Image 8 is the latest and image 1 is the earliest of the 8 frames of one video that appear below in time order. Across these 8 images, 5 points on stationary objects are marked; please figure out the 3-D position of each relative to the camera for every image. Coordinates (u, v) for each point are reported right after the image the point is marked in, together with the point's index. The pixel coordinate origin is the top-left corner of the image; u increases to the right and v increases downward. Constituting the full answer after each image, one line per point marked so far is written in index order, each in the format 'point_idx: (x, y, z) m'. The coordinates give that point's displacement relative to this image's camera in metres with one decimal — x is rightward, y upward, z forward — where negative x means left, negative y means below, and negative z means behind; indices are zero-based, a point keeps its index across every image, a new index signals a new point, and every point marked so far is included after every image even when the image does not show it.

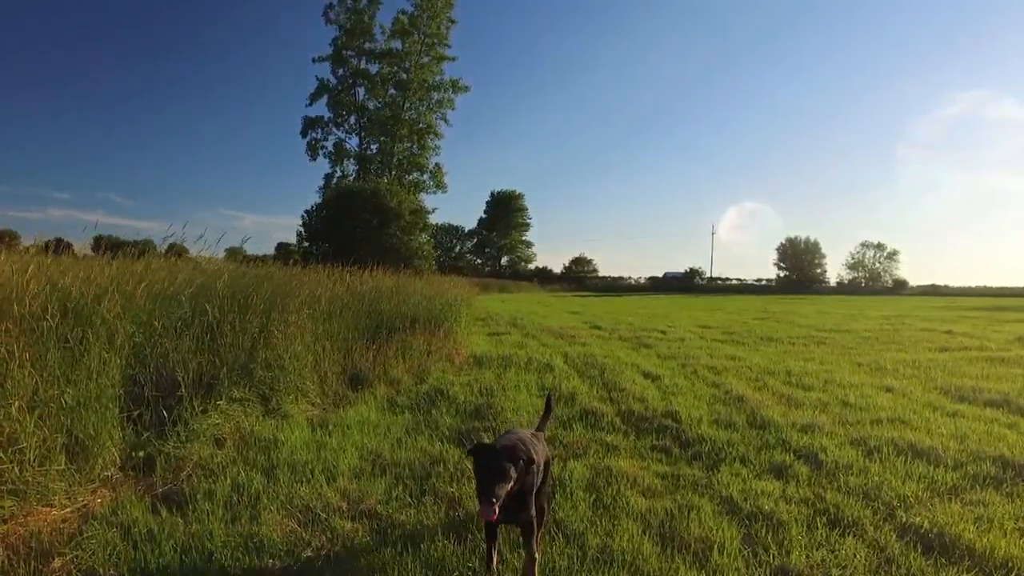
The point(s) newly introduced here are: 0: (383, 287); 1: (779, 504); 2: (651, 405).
0: (-2.6, 0.0, +11.3) m
1: (+1.9, -1.6, +4.0) m
2: (+1.8, -1.5, +7.1) m
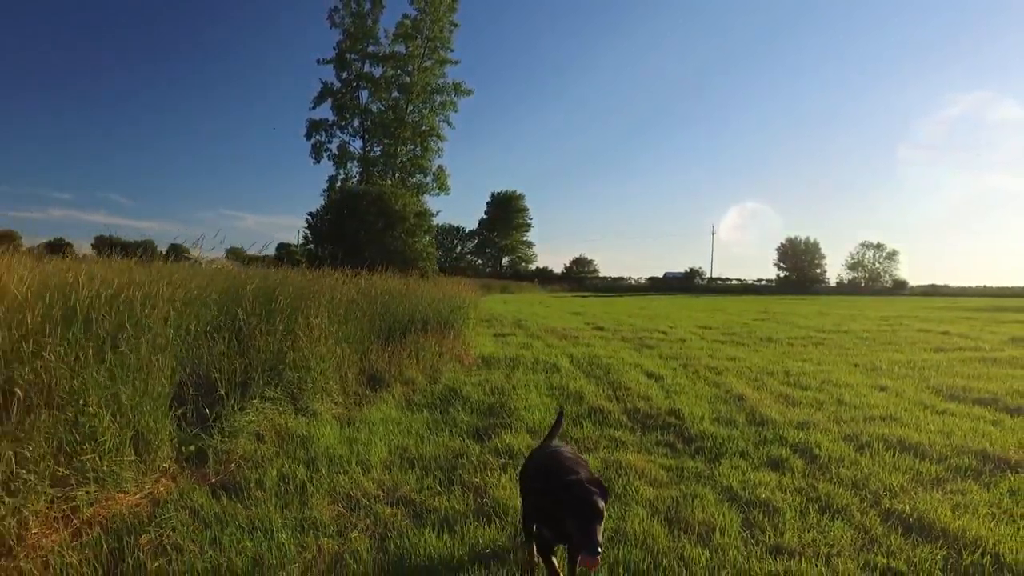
0: (-2.5, -0.1, +11.7) m
1: (+2.1, -1.6, +4.4) m
2: (+1.9, -1.6, +7.5) m
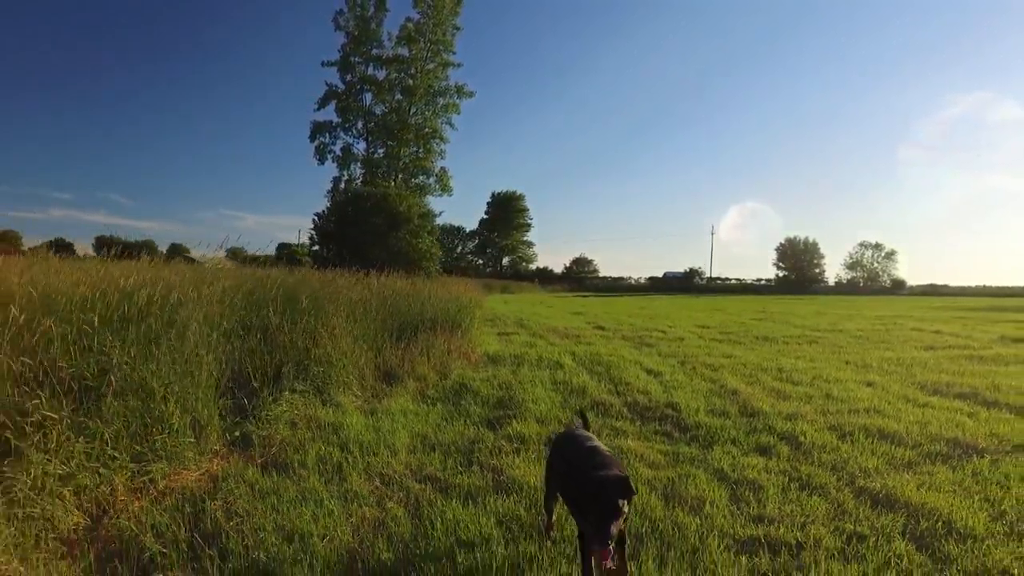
0: (-2.4, -0.1, +12.2) m
1: (+2.2, -1.6, +4.9) m
2: (+2.0, -1.6, +8.0) m
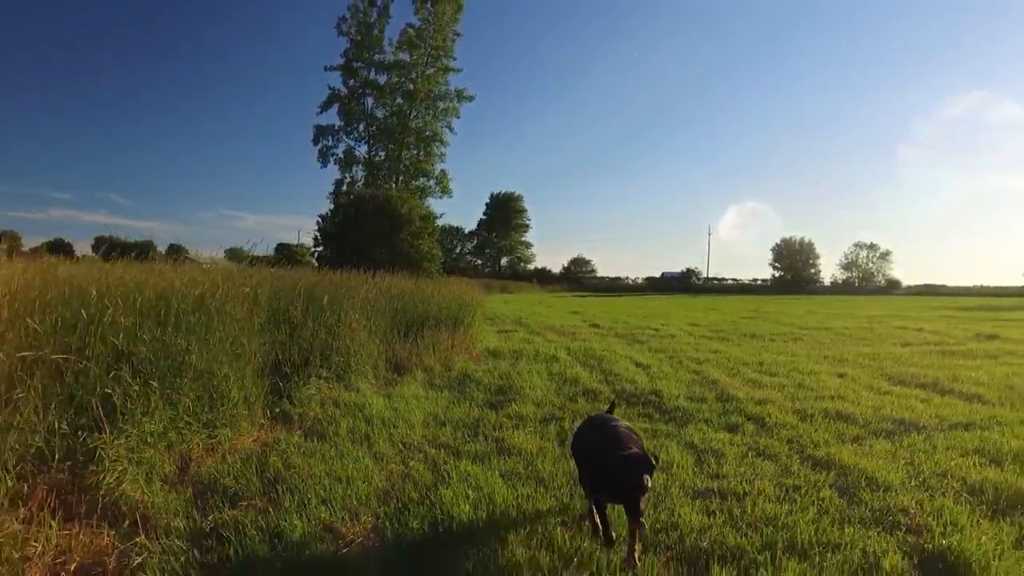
0: (-2.4, 0.0, +13.1) m
1: (+2.2, -1.6, +5.7) m
2: (+2.0, -1.5, +8.8) m
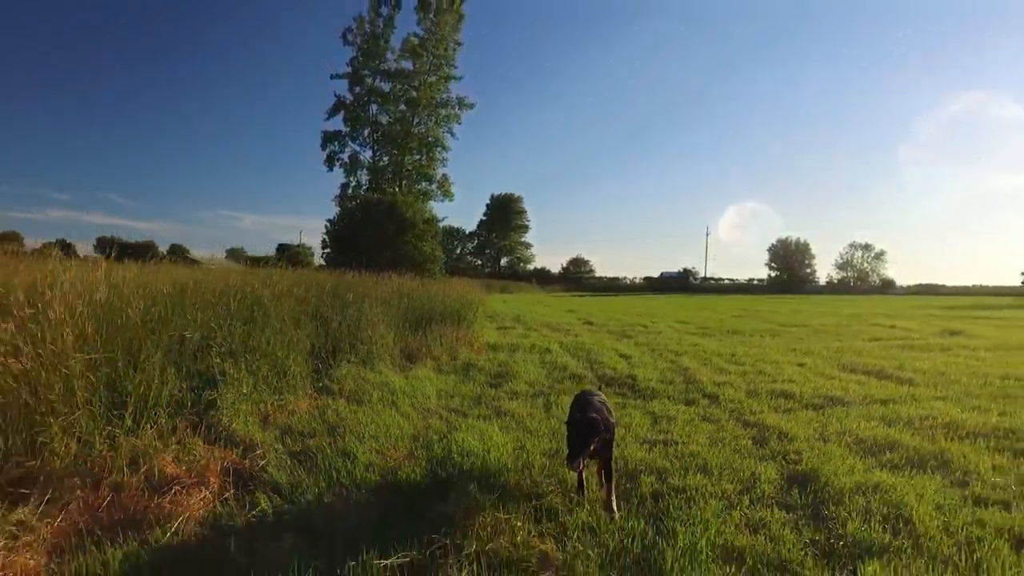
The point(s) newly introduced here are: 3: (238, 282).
0: (-2.4, 0.0, +14.5) m
1: (+2.2, -1.6, +7.1) m
2: (+2.0, -1.5, +10.3) m
3: (-3.7, +0.1, +7.5) m
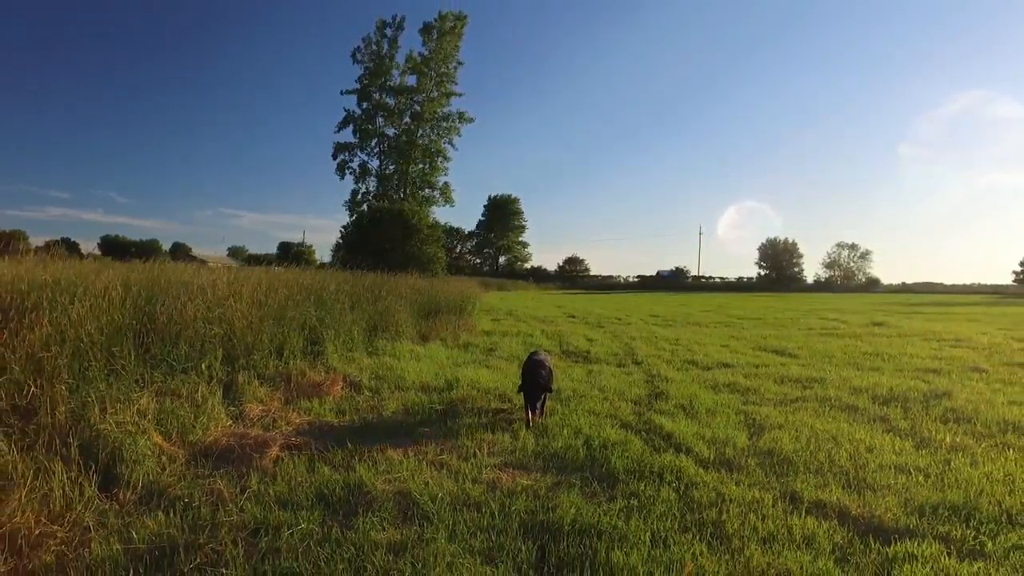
0: (-2.7, 0.0, +18.0) m
1: (+1.9, -1.6, +10.7) m
2: (+1.7, -1.5, +13.8) m
3: (-4.0, +0.1, +11.0) m
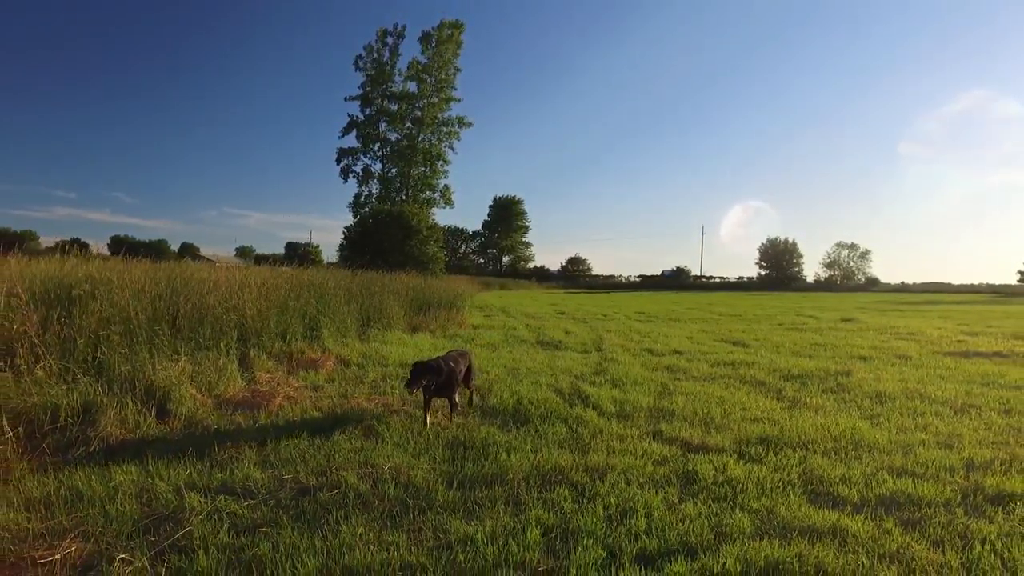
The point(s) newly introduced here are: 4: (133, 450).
0: (-3.2, +0.1, +19.6) m
1: (+1.3, -1.5, +12.2) m
2: (+1.2, -1.4, +15.3) m
3: (-4.5, +0.2, +12.6) m
4: (-3.1, -1.3, +4.6) m
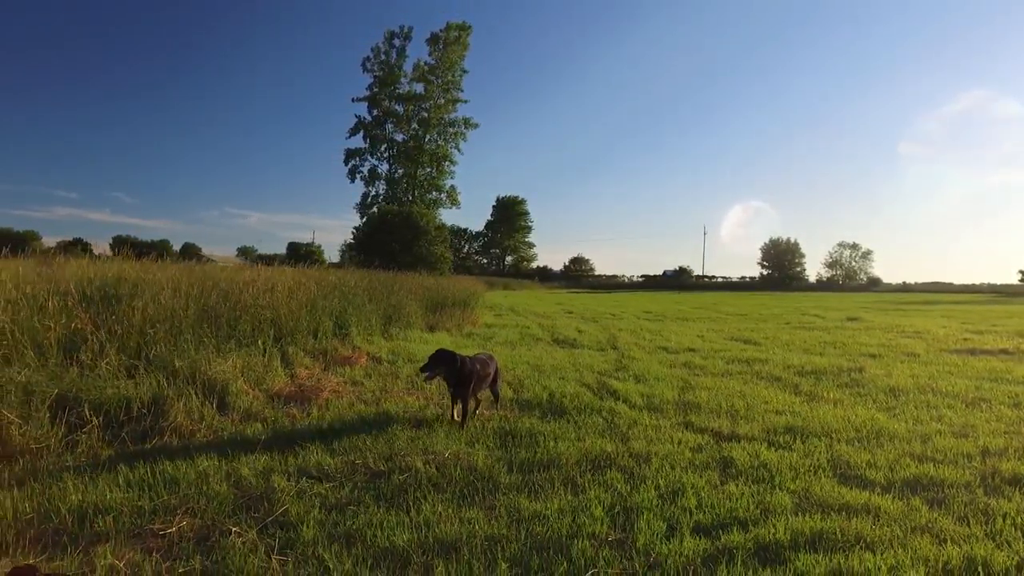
0: (-2.8, +0.1, +19.9) m
1: (+1.7, -1.5, +12.5) m
2: (+1.6, -1.4, +15.6) m
3: (-4.1, +0.2, +12.9) m
4: (-2.7, -1.3, +4.9) m
